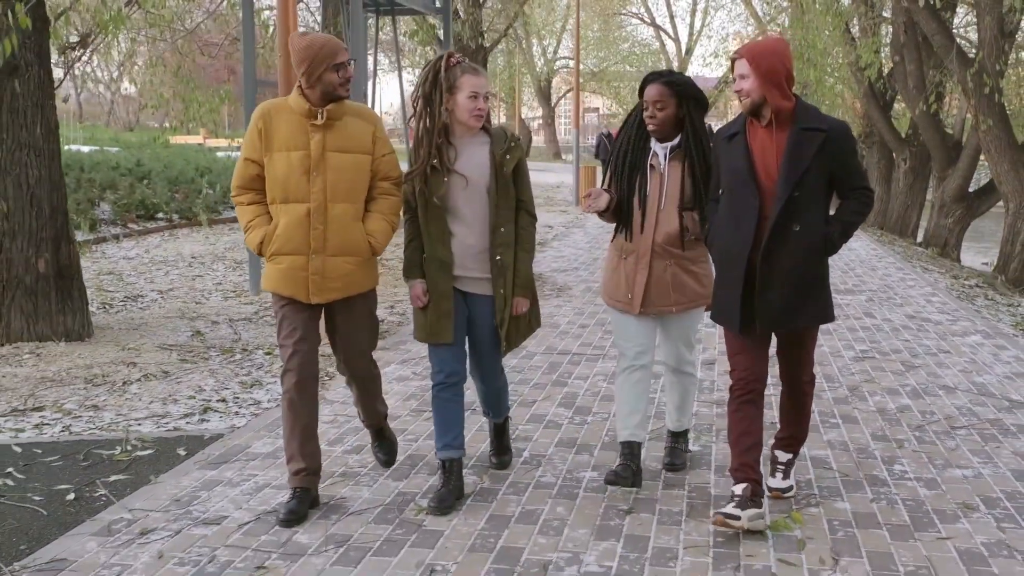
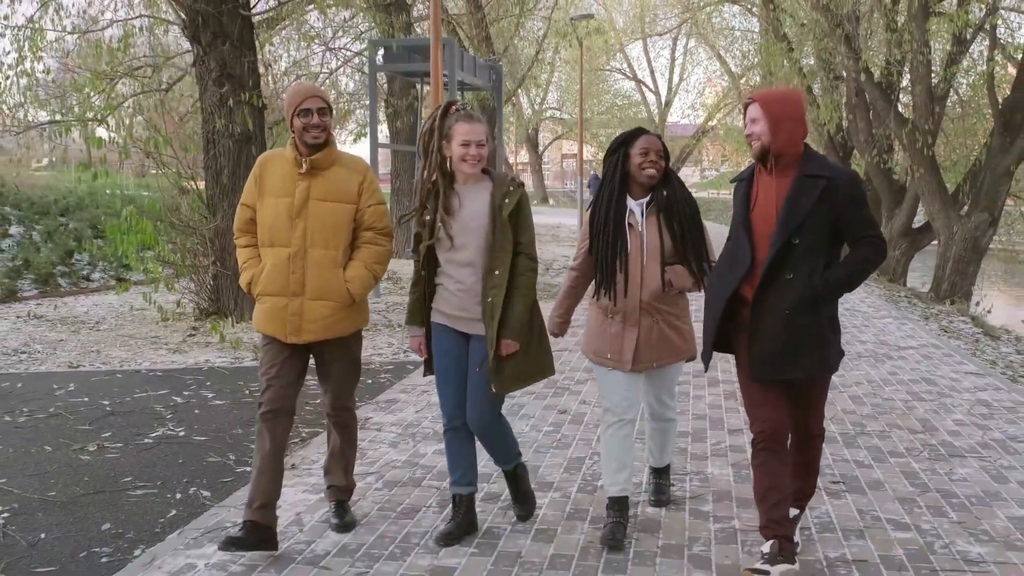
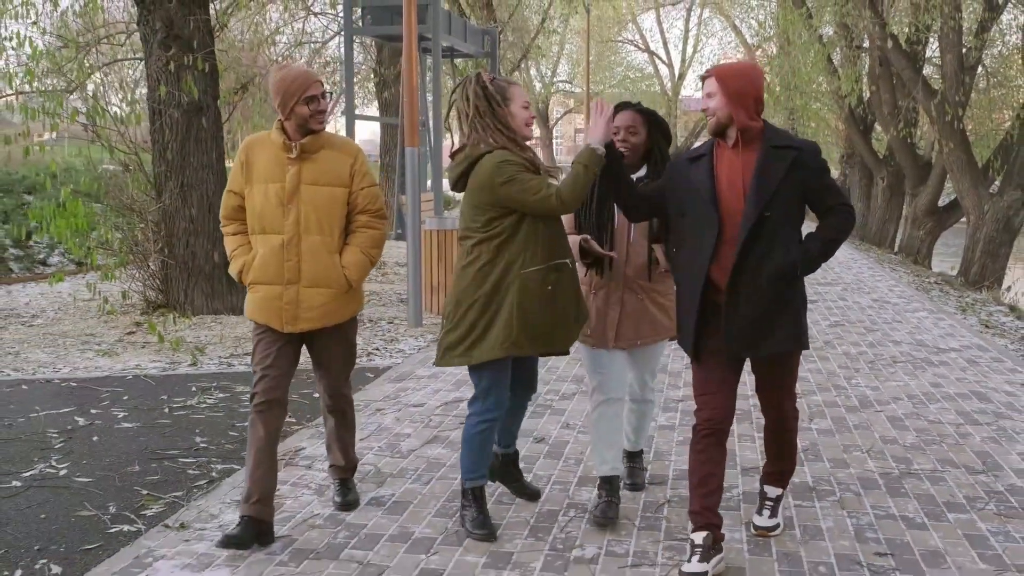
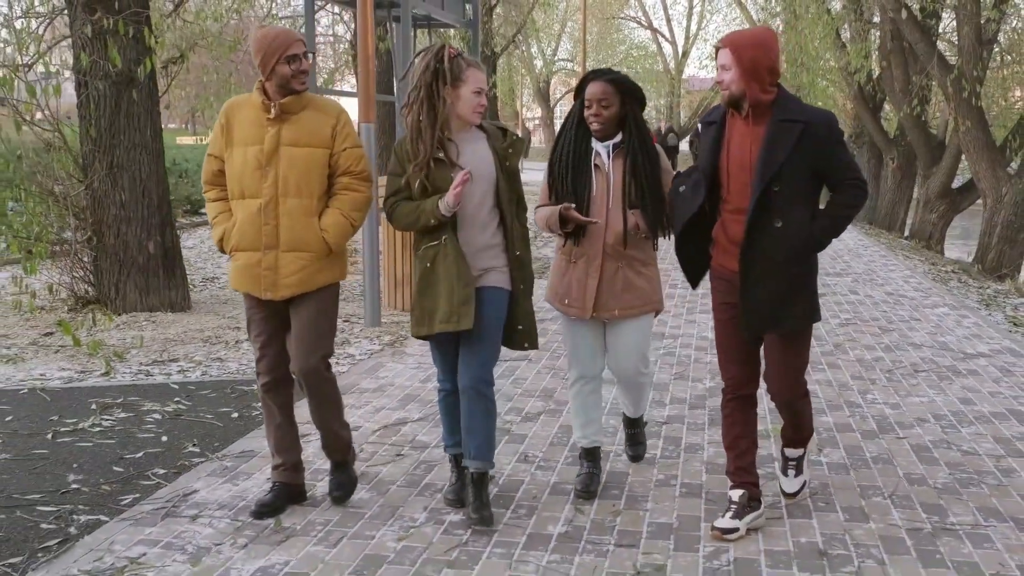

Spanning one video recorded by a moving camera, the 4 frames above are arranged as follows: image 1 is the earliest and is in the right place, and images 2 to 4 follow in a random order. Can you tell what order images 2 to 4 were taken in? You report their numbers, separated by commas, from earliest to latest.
4, 3, 2
